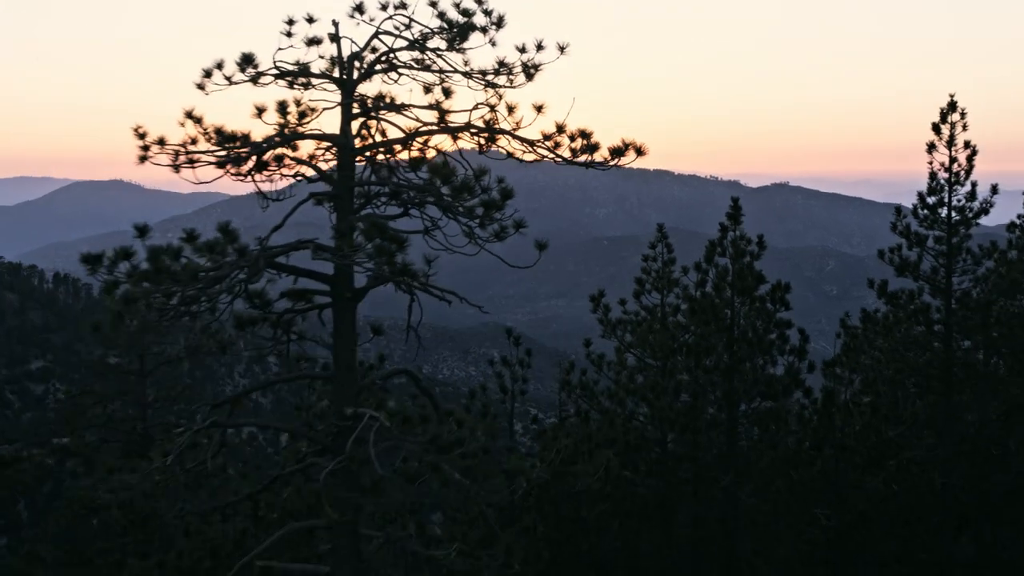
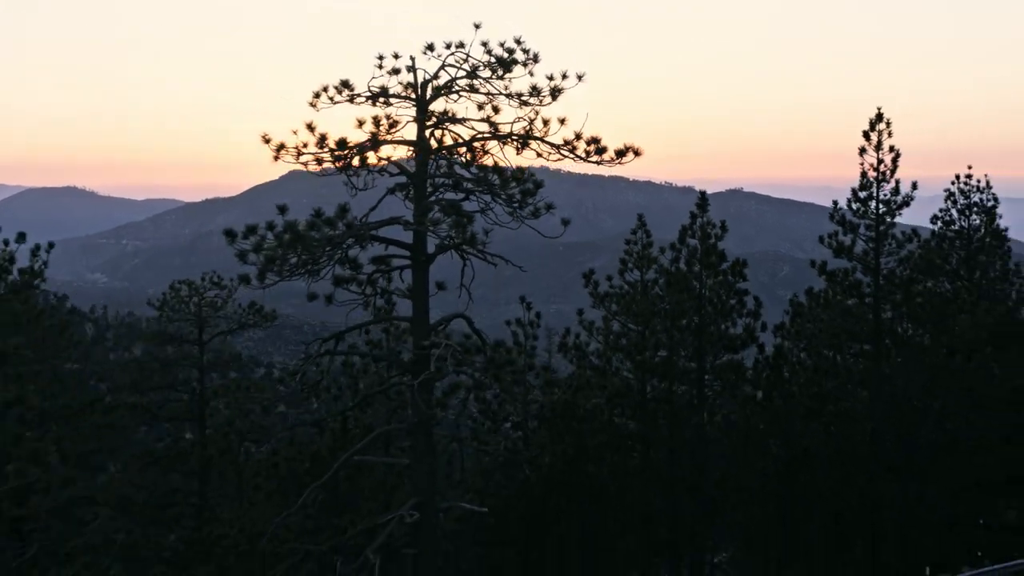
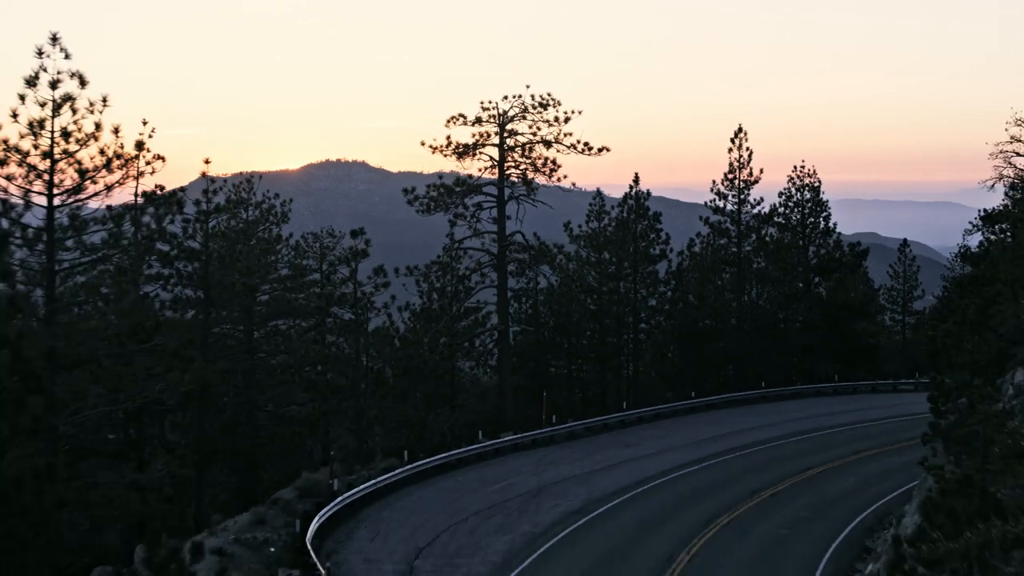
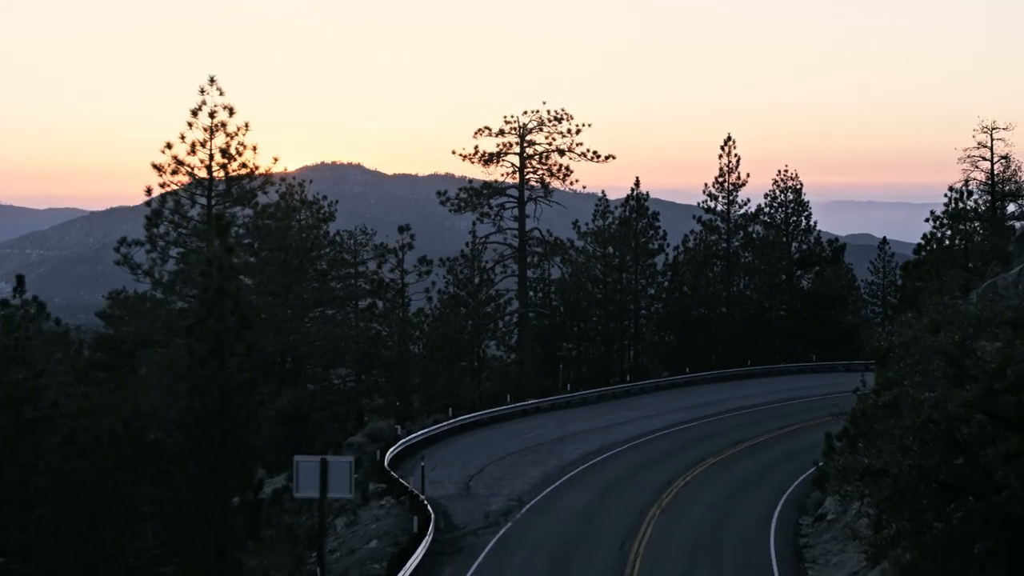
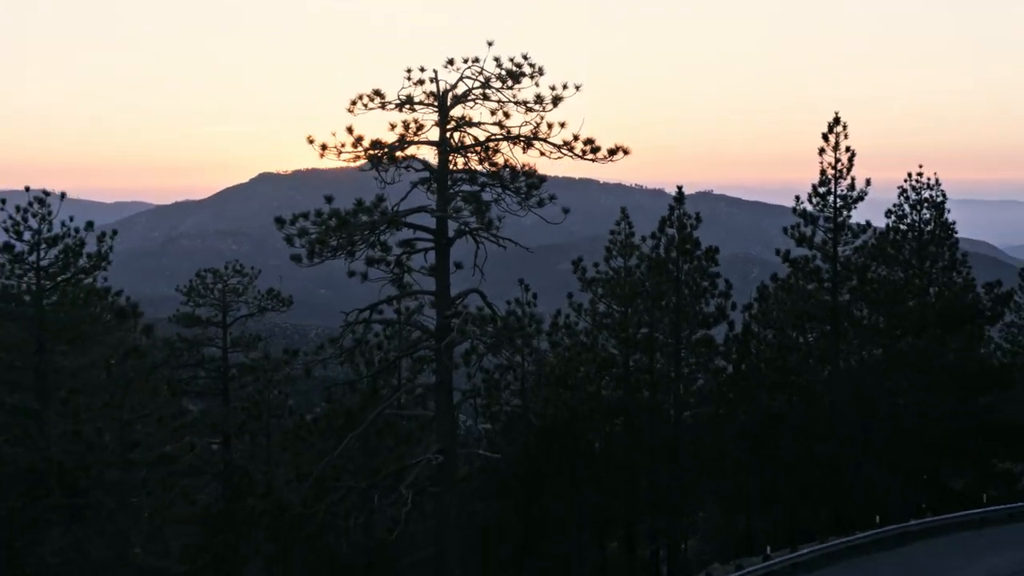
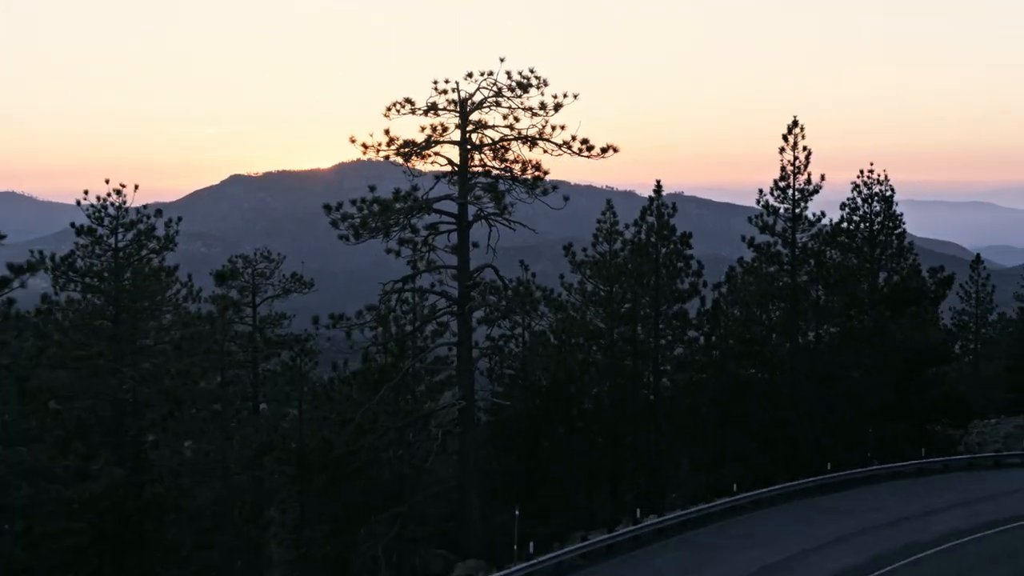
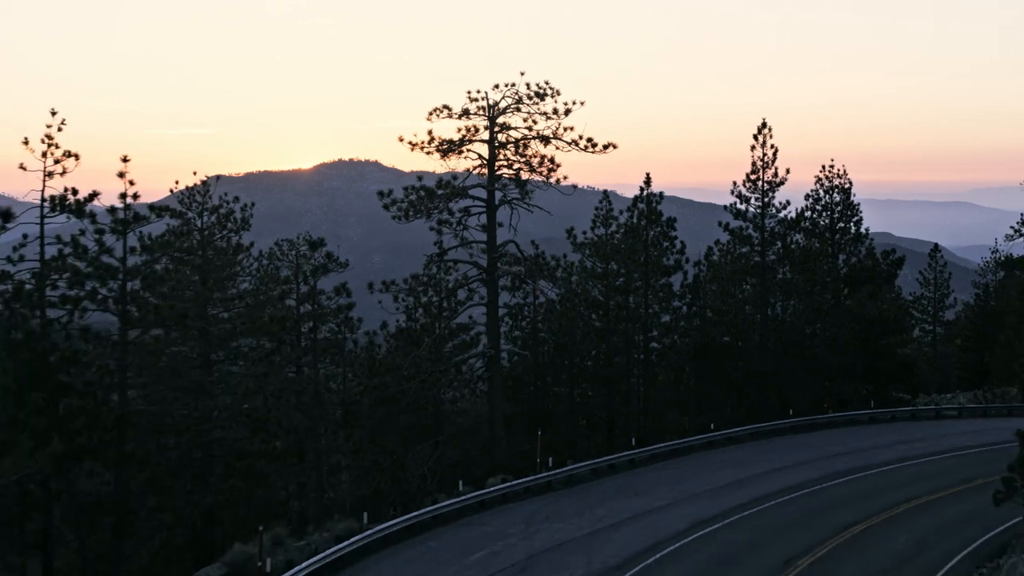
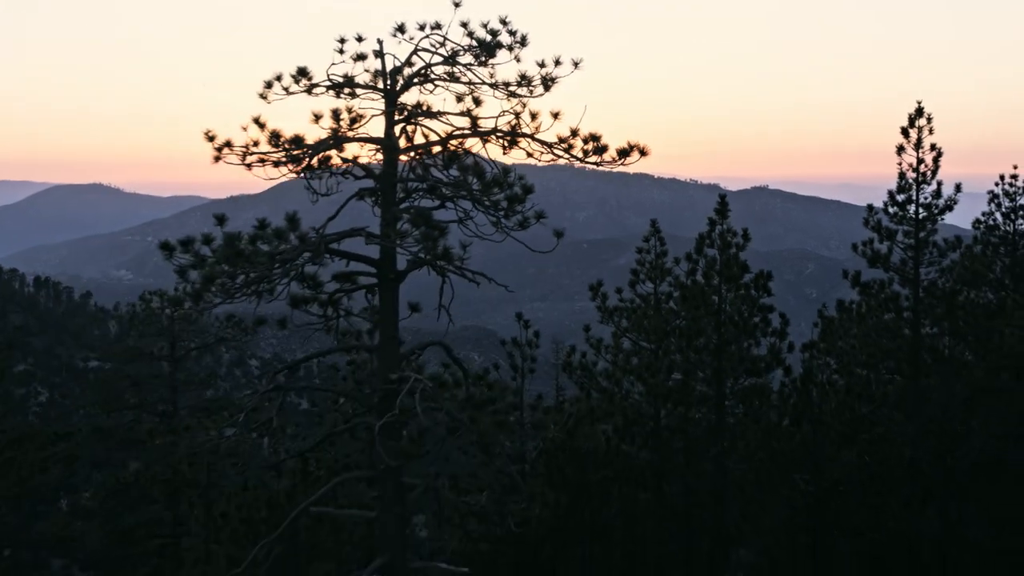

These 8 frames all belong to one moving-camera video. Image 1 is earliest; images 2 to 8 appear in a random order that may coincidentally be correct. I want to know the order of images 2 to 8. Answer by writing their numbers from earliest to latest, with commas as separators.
8, 2, 5, 6, 7, 3, 4
